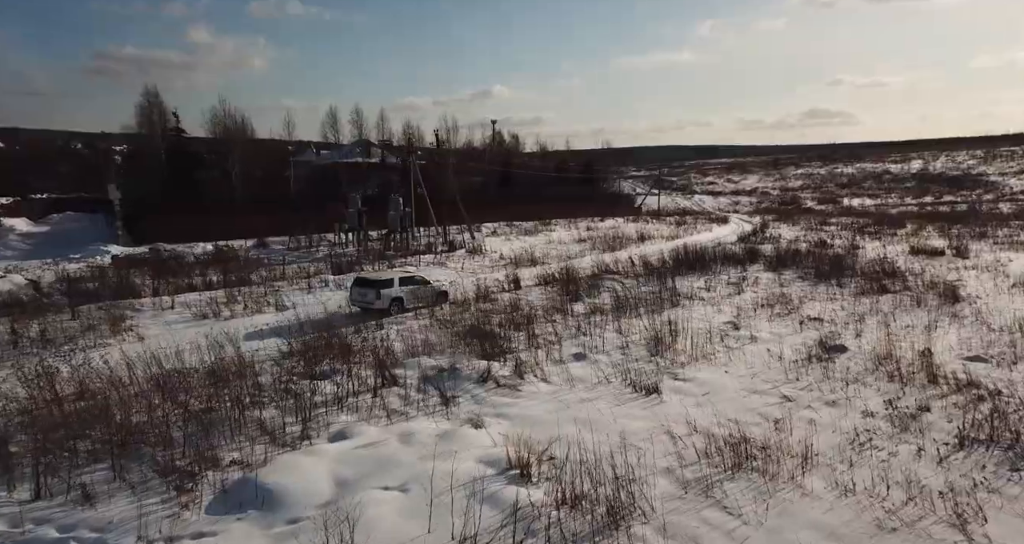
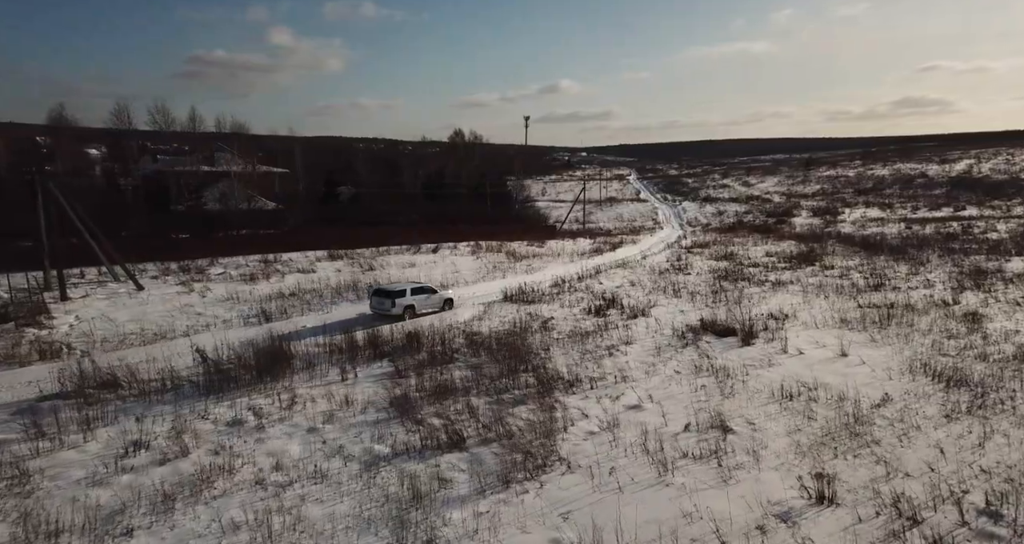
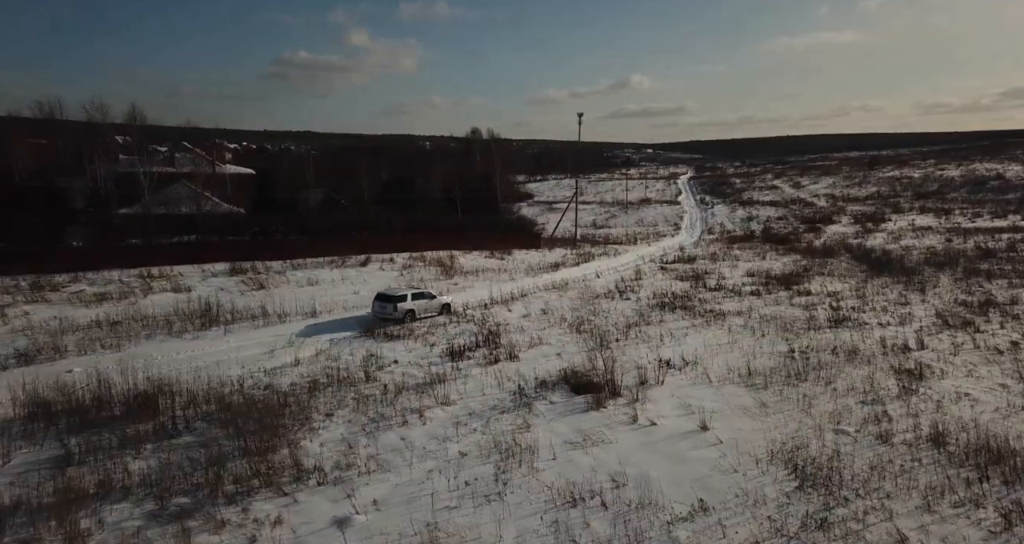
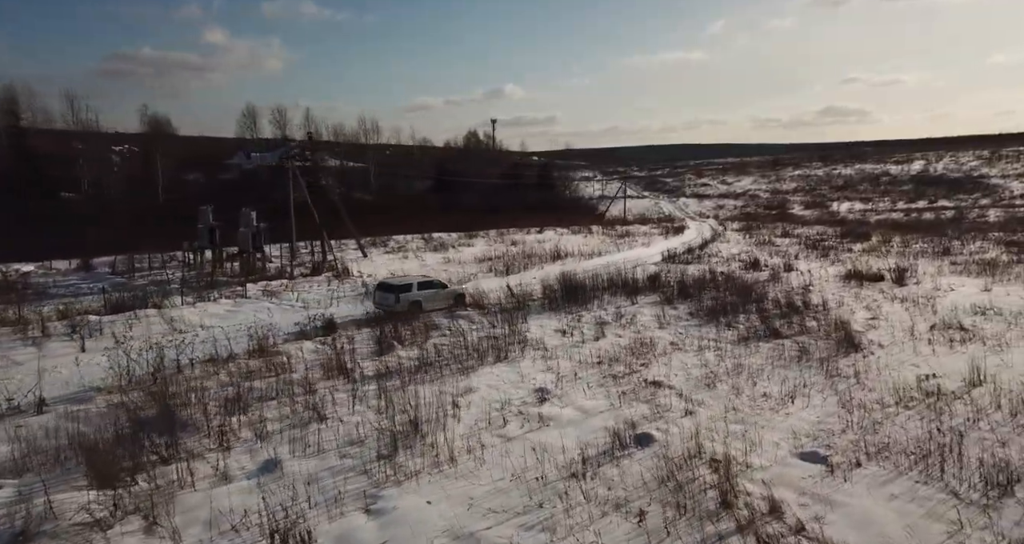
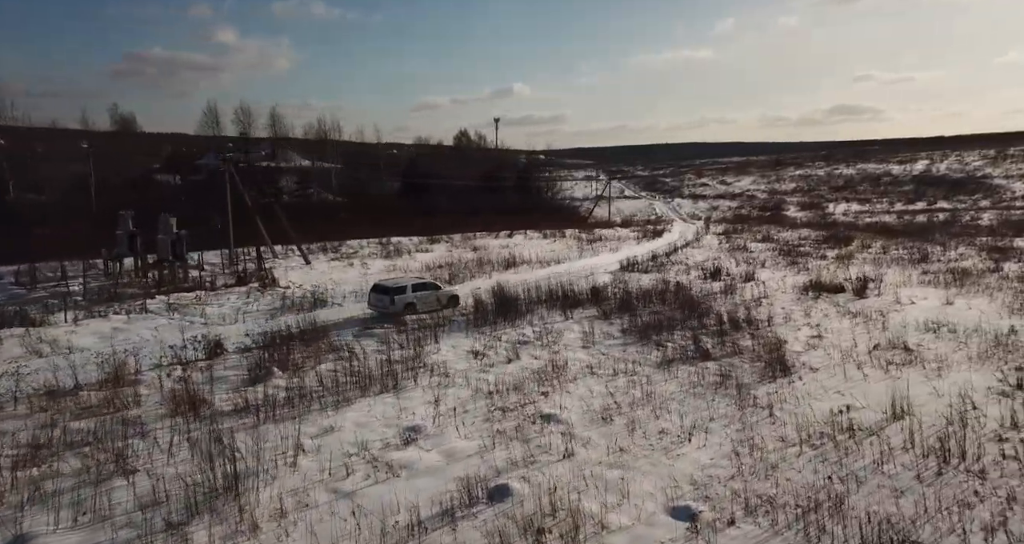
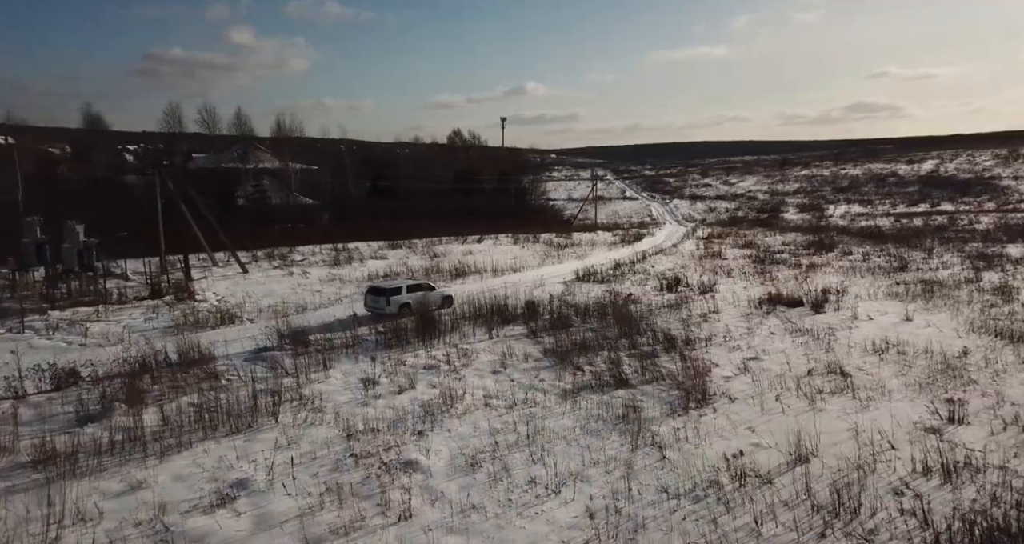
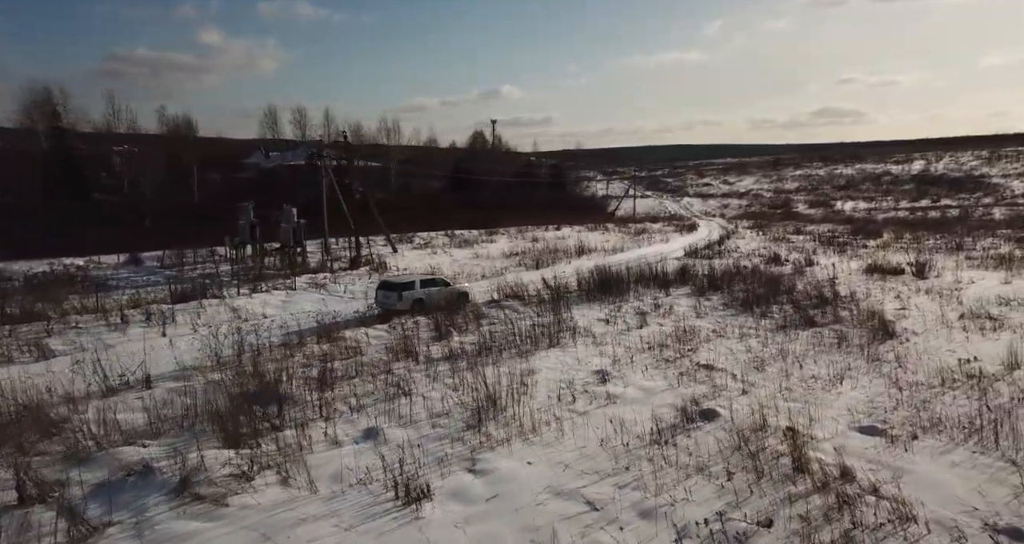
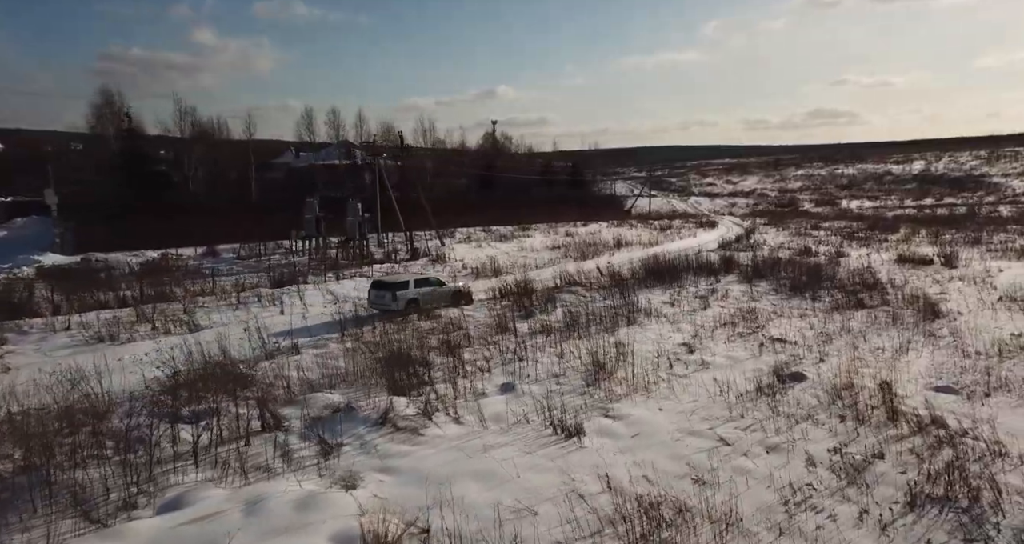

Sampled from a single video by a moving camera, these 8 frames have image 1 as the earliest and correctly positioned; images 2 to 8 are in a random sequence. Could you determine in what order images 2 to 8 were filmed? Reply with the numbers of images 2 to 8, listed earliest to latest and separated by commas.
8, 7, 4, 5, 6, 2, 3
